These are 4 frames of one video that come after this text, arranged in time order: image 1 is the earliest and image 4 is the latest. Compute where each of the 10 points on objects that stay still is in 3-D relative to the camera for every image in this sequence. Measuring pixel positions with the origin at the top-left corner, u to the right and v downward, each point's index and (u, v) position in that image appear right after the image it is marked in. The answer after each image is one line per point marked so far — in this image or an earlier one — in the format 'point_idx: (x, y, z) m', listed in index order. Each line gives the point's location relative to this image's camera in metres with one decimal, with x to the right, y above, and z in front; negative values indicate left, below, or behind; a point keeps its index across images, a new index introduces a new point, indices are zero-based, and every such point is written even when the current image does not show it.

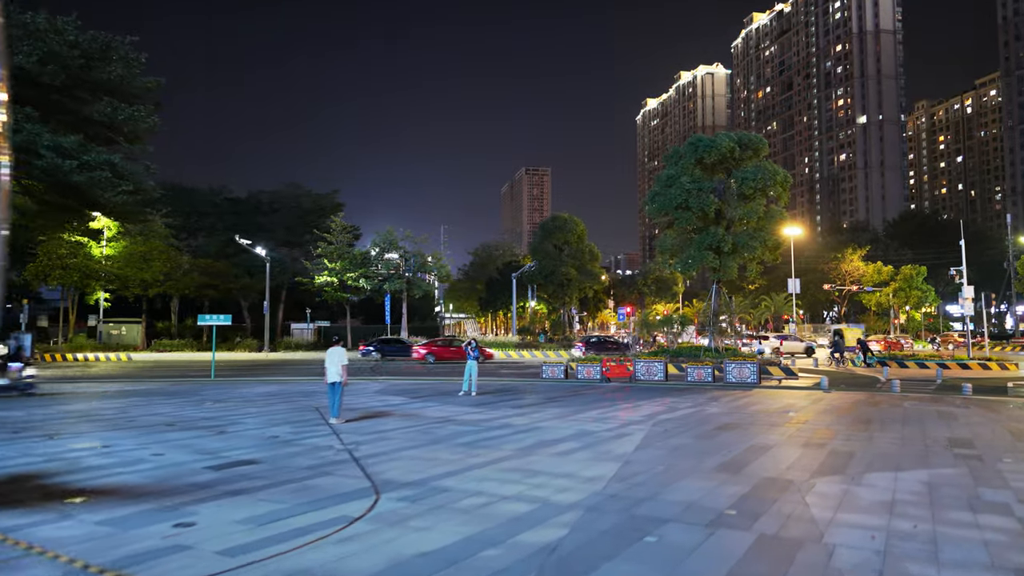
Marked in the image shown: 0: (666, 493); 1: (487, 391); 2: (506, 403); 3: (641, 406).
0: (+1.5, -2.0, +6.1) m
1: (-0.7, -2.9, +17.9) m
2: (-0.2, -2.7, +15.1) m
3: (+2.9, -2.7, +14.7) m
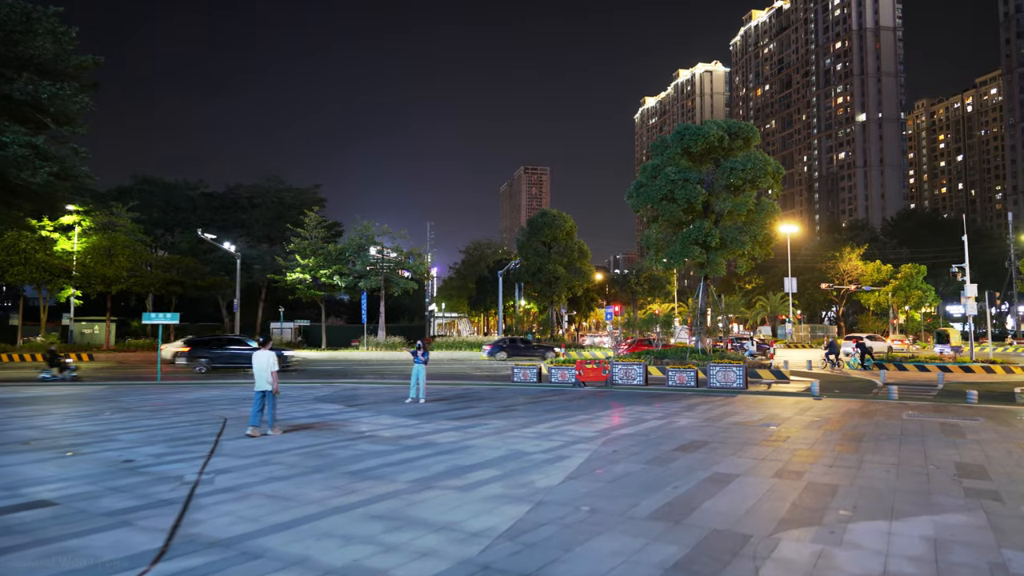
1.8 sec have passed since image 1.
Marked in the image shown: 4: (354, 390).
0: (+0.3, -1.9, +4.3) m
1: (-1.9, -2.8, +16.1) m
2: (-1.4, -2.6, +13.3) m
3: (+1.8, -2.6, +12.9) m
4: (-4.8, -3.1, +19.1) m
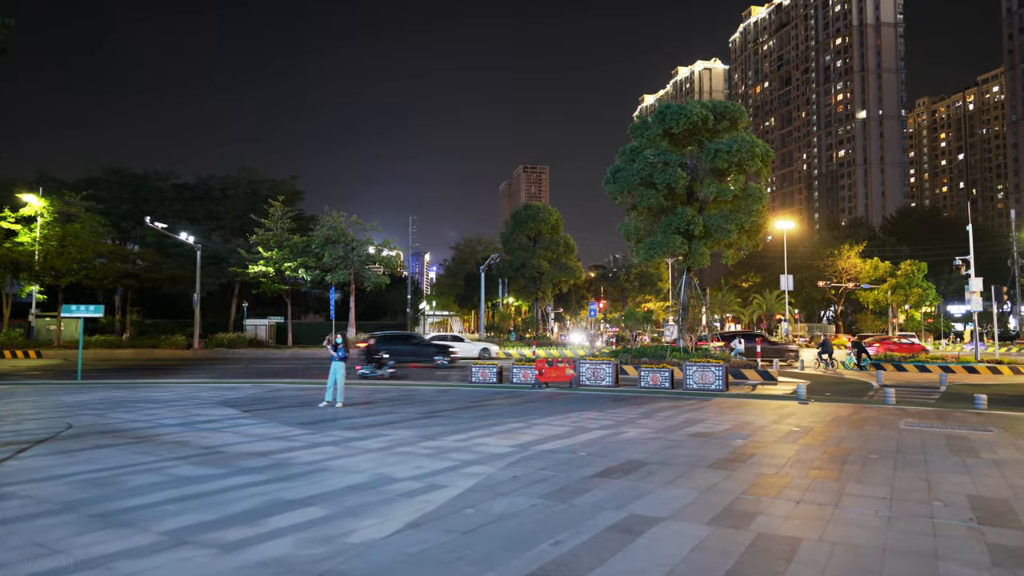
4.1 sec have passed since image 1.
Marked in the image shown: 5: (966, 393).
0: (-1.1, -1.6, +2.1) m
1: (-3.3, -2.5, +13.8) m
2: (-2.8, -2.3, +11.1) m
3: (+0.4, -2.3, +10.7) m
4: (-6.2, -2.7, +16.9) m
5: (+12.7, -3.0, +17.9) m
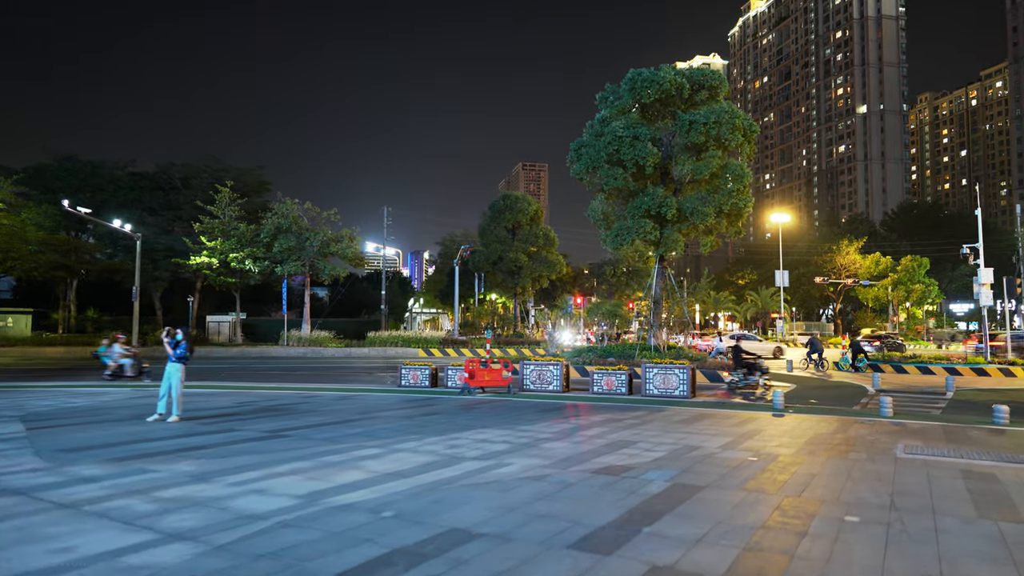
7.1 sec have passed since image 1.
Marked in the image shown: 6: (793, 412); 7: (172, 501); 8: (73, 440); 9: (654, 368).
0: (-2.9, -1.3, -0.9) m
1: (-5.1, -2.2, +10.9) m
2: (-4.6, -2.0, +8.1) m
3: (-1.5, -2.0, +7.7) m
4: (-8.0, -2.4, +13.9) m
5: (+10.9, -2.7, +14.9) m
6: (+5.8, -2.5, +13.2) m
7: (-2.8, -1.8, +5.5) m
8: (-5.8, -2.0, +8.6) m
9: (+3.6, -2.0, +16.1) m
